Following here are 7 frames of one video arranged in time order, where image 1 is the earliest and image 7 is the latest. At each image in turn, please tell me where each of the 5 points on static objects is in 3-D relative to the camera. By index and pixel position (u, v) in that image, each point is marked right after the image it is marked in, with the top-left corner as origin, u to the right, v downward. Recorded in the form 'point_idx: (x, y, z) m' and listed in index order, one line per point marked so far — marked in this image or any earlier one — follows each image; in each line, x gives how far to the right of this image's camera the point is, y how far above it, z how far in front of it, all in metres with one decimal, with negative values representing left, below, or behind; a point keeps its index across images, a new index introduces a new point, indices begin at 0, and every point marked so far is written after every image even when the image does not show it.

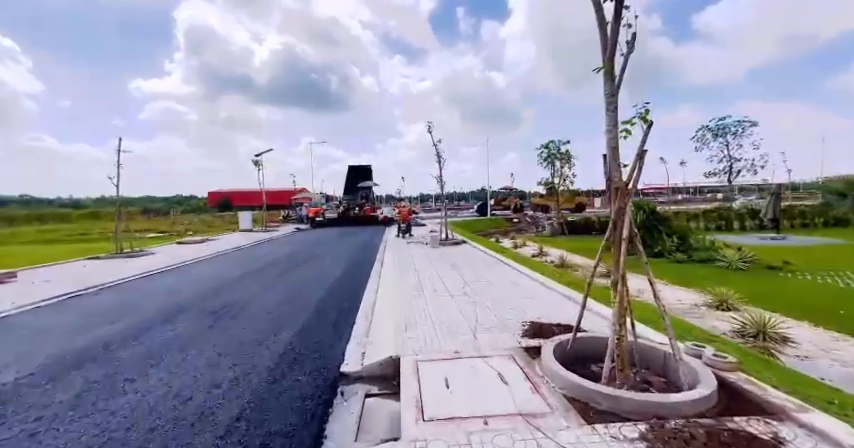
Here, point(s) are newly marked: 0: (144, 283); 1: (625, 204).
0: (-7.1, -1.4, +9.7) m
1: (+1.4, +0.1, +2.8) m
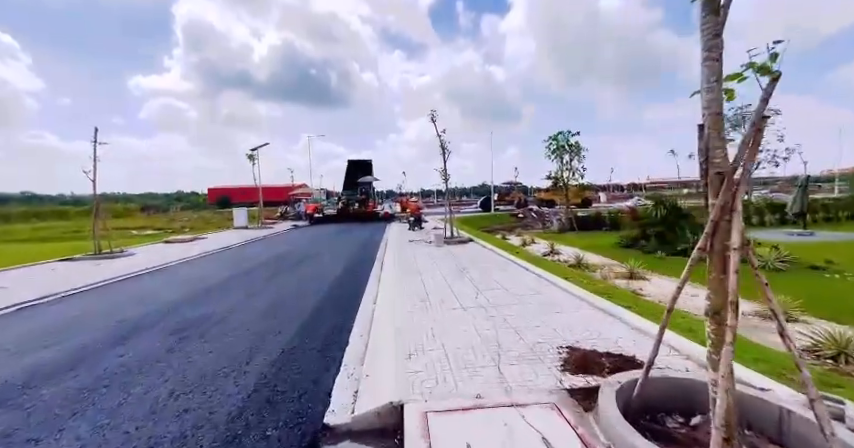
0: (-7.0, -1.4, +8.8) m
1: (+1.5, +0.1, +1.9) m
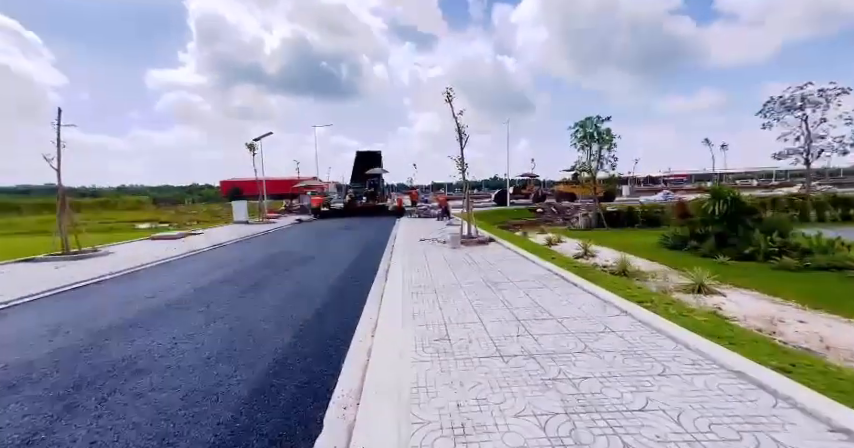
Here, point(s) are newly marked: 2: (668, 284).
0: (-6.7, -1.4, +7.4) m
1: (+1.6, 0.0, +0.2) m
2: (+4.8, -1.2, +7.7) m
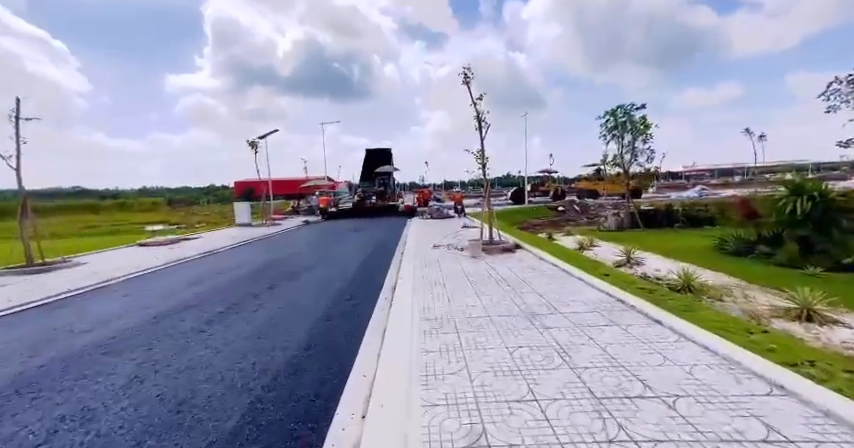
0: (-6.5, -1.5, +6.0) m
1: (+1.6, -0.1, -1.5) m
2: (+5.1, -1.3, +5.9) m
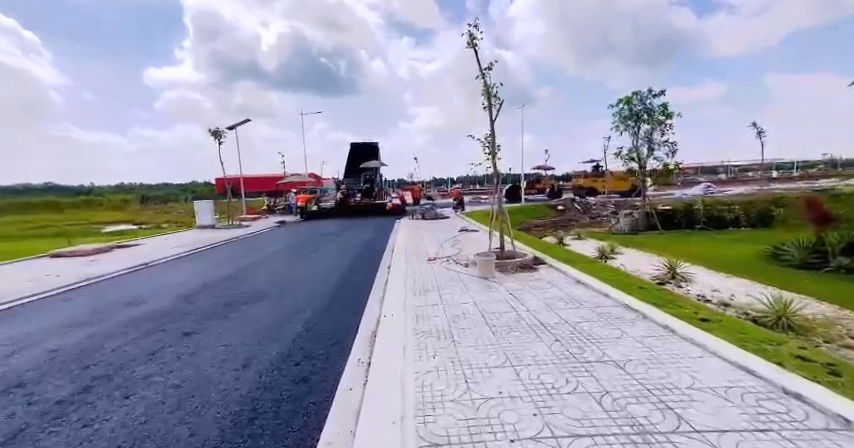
0: (-6.5, -1.7, +3.6) m
1: (+1.8, -0.3, -3.6) m
2: (+5.1, -1.4, +3.9) m
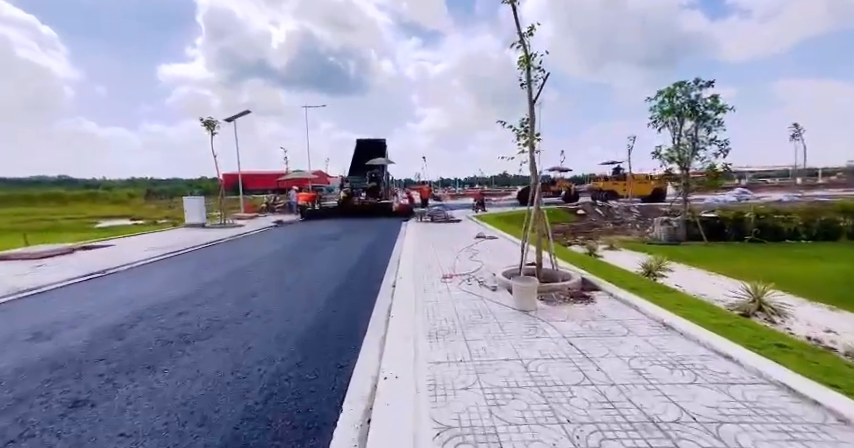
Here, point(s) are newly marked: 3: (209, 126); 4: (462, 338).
0: (-6.3, -1.7, +2.0) m
1: (+1.9, -0.5, -5.3) m
2: (+5.2, -1.7, +2.1) m
3: (-9.6, +4.3, +17.1) m
4: (+0.4, -1.2, +4.0) m
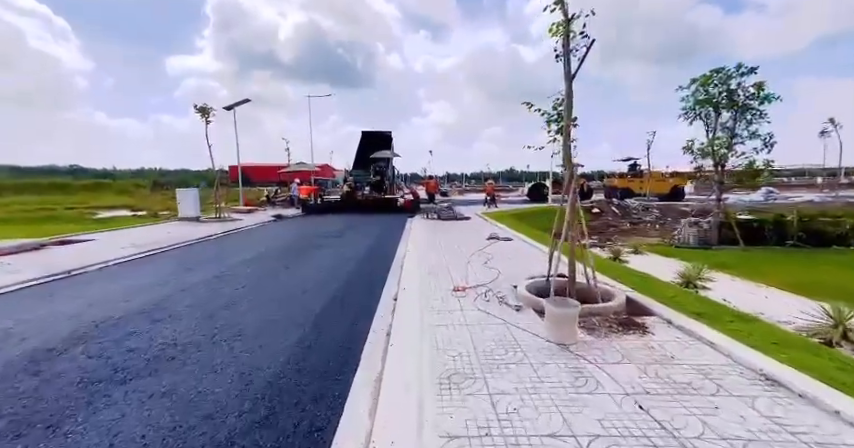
0: (-6.3, -1.7, +1.0) m
1: (+1.9, -0.7, -6.4) m
2: (+5.3, -1.8, +1.0) m
3: (-9.3, +4.5, +16.0) m
4: (+0.4, -1.2, +2.9) m
